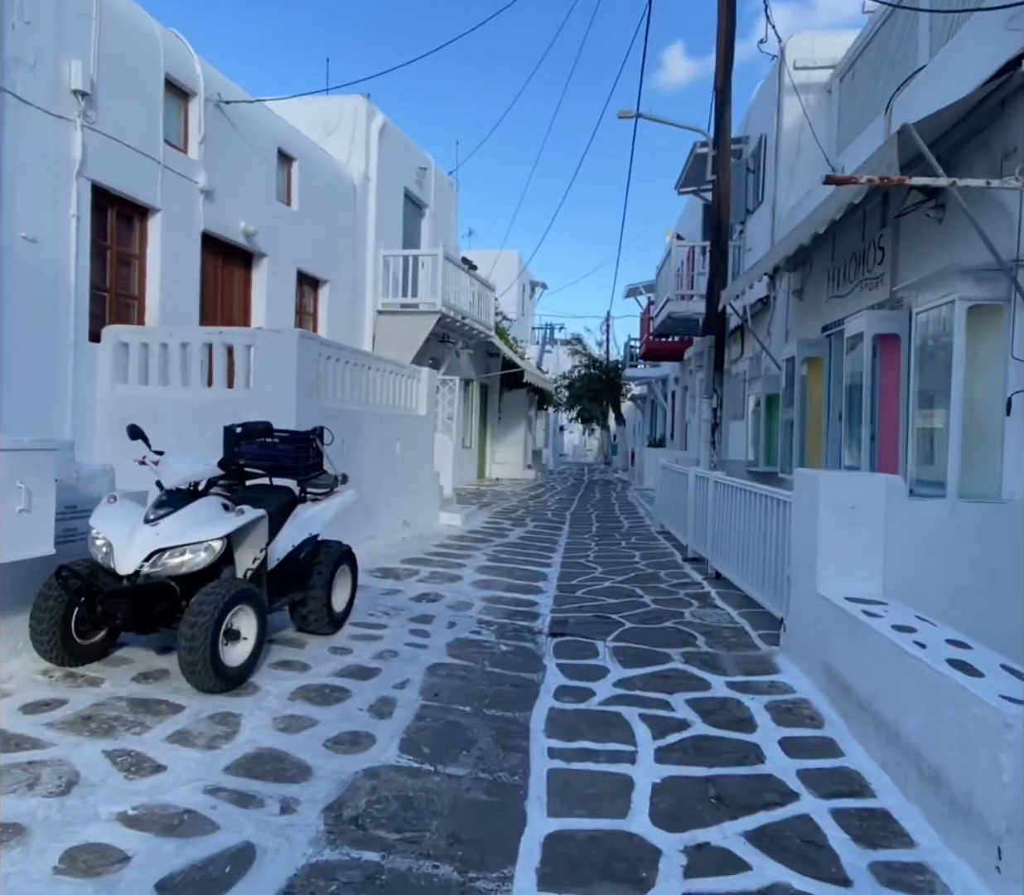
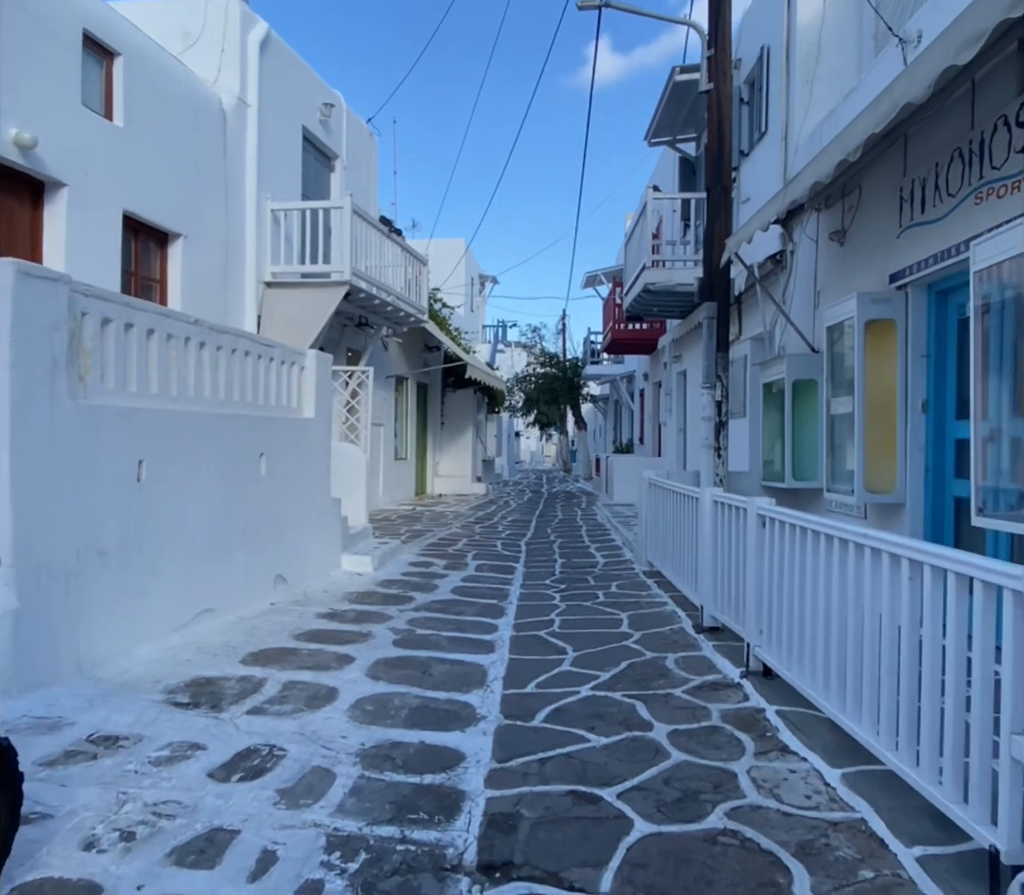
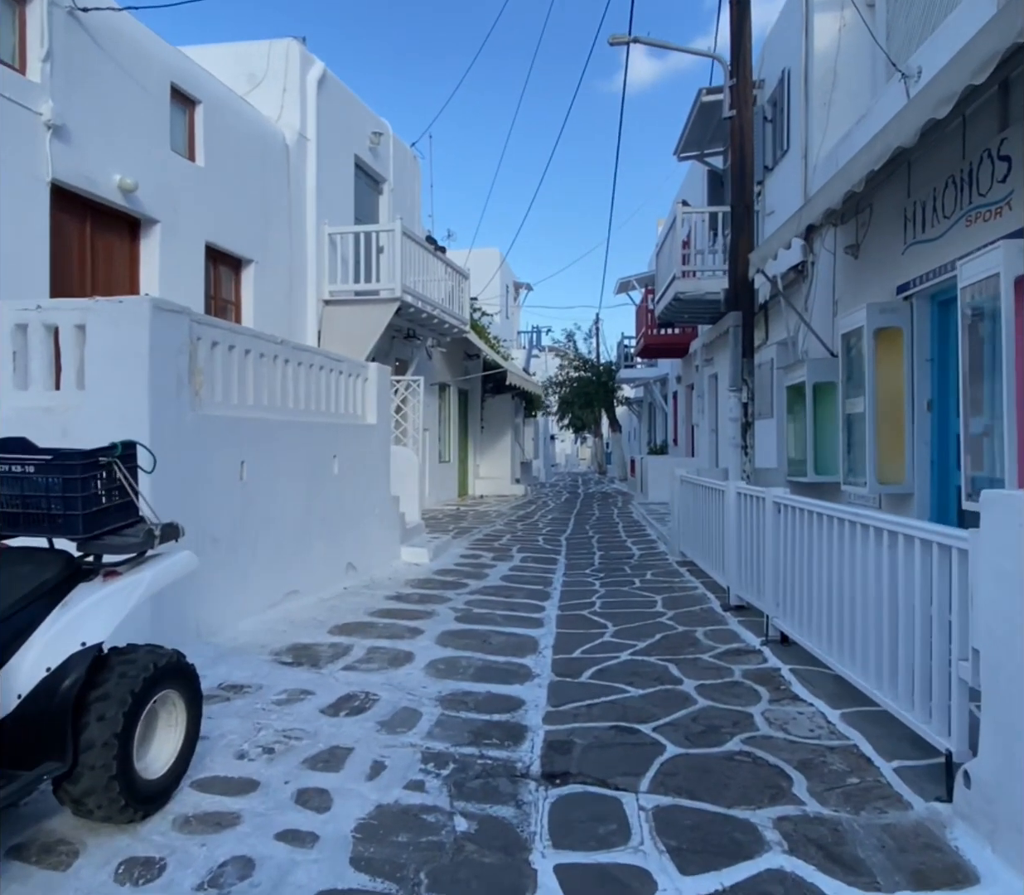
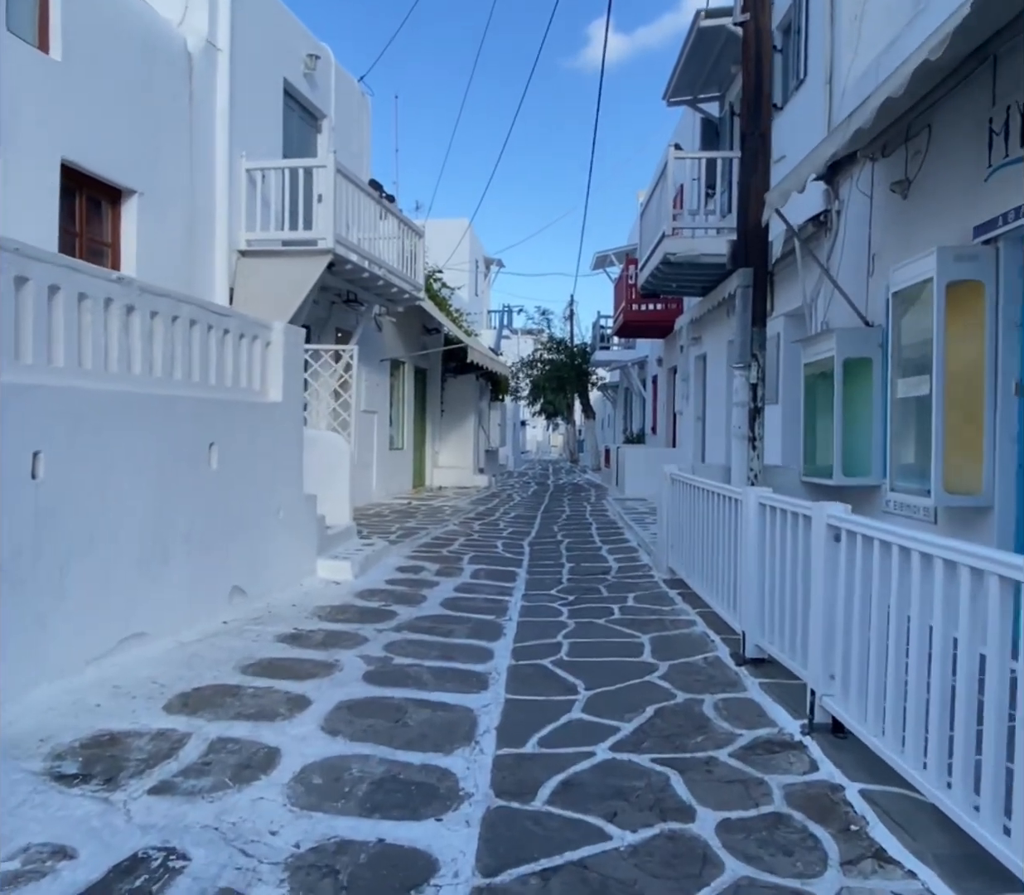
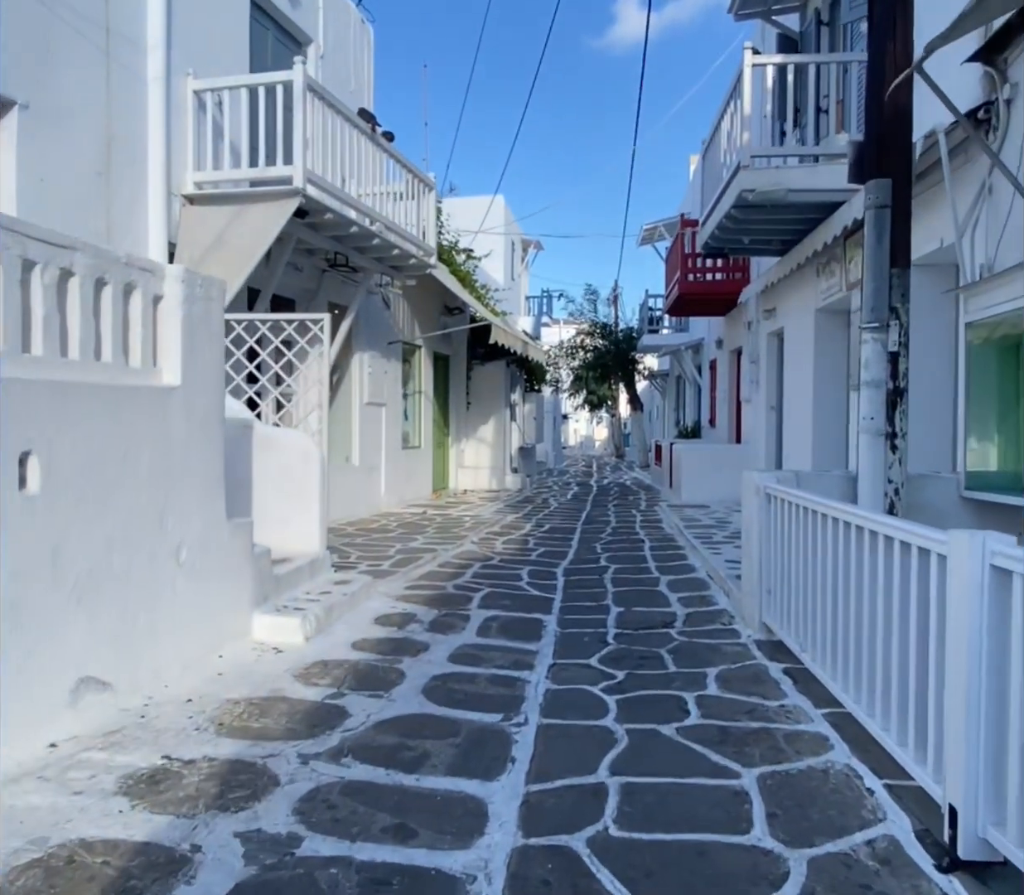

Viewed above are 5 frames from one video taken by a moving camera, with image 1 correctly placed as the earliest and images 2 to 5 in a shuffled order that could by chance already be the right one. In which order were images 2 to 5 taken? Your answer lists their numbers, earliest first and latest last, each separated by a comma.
3, 2, 4, 5
